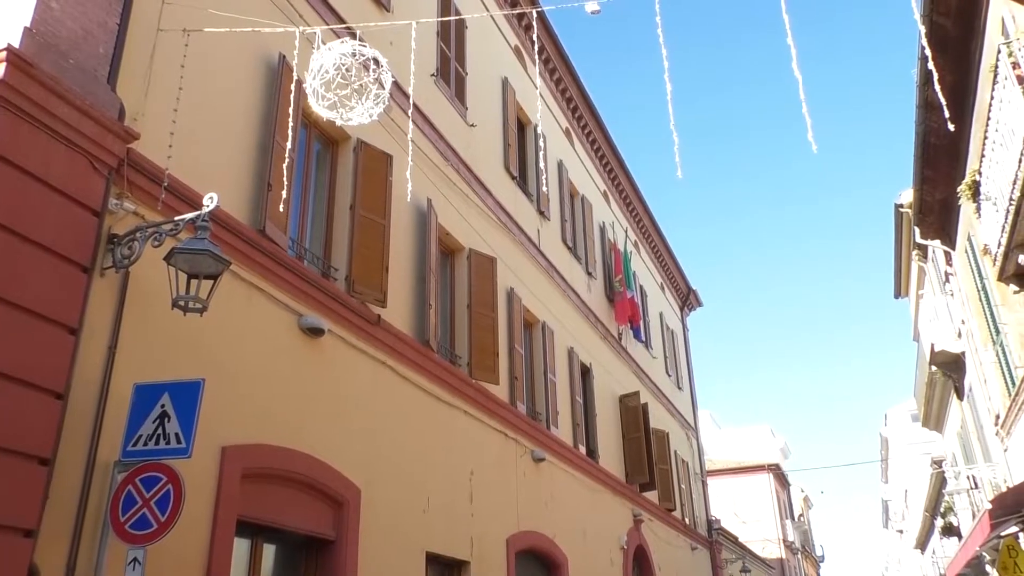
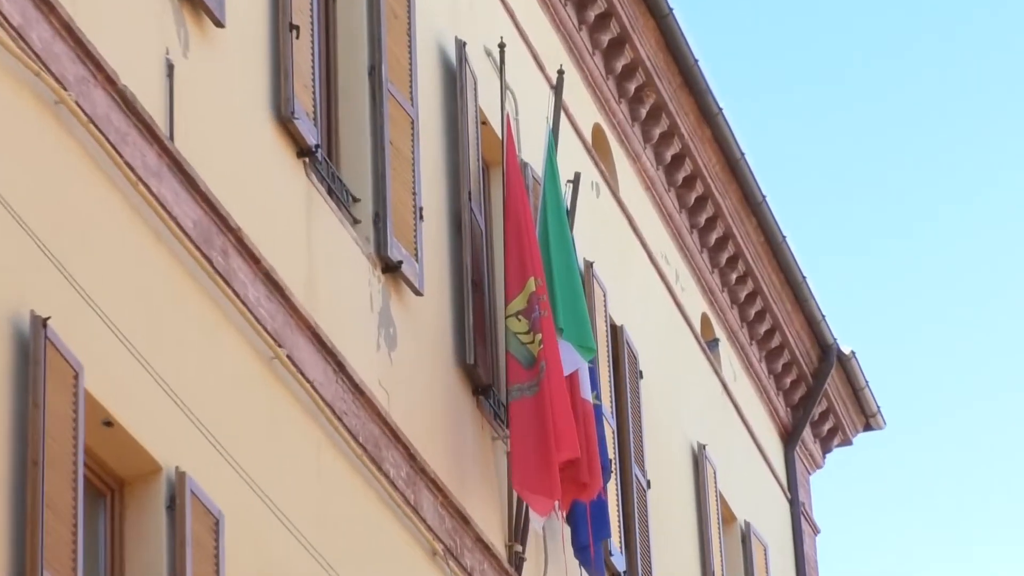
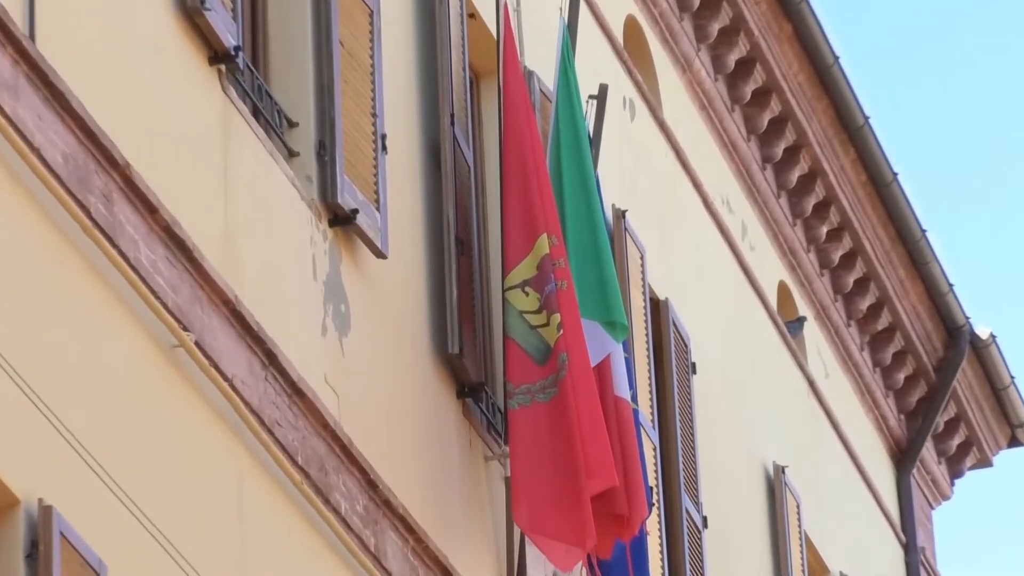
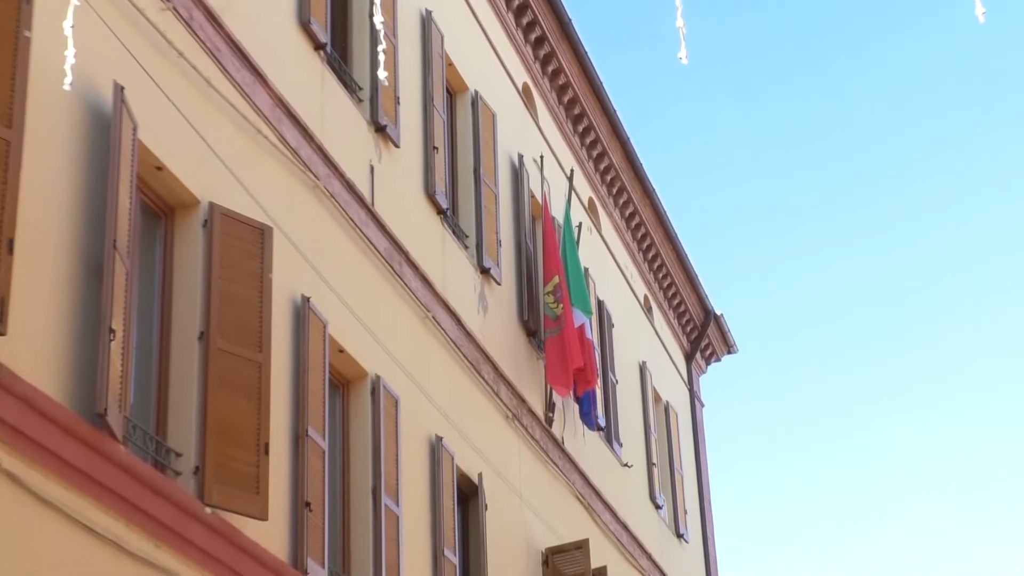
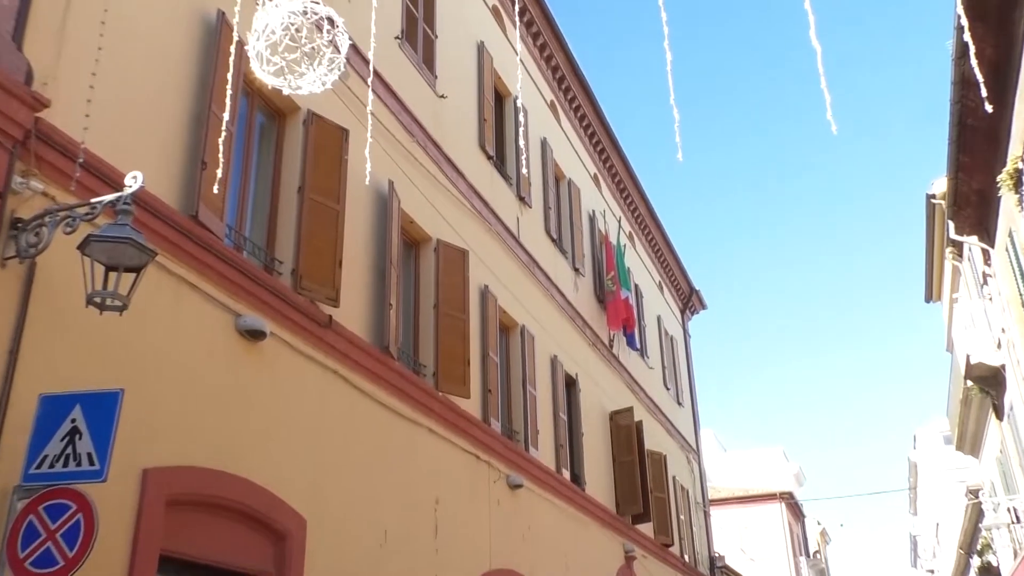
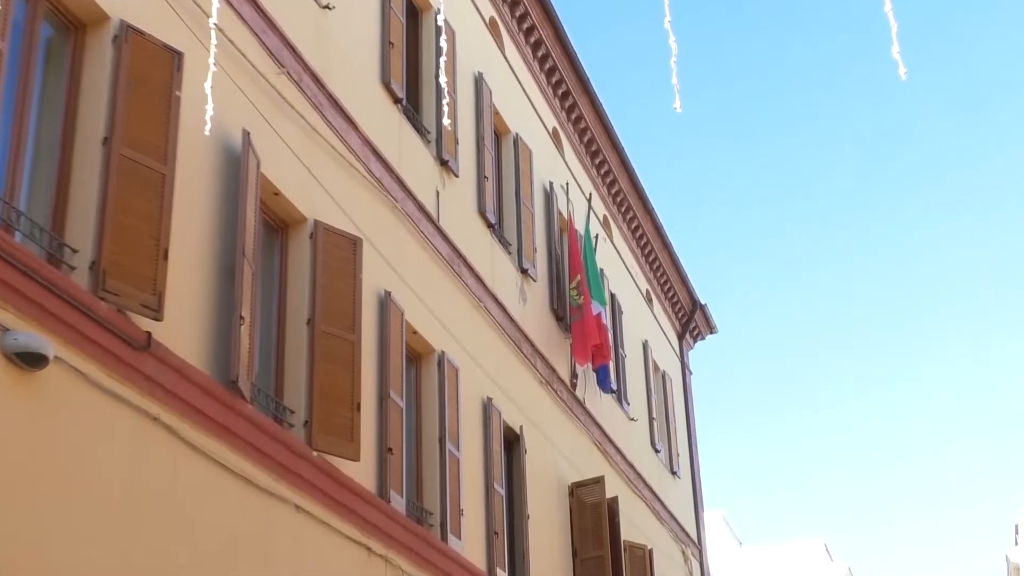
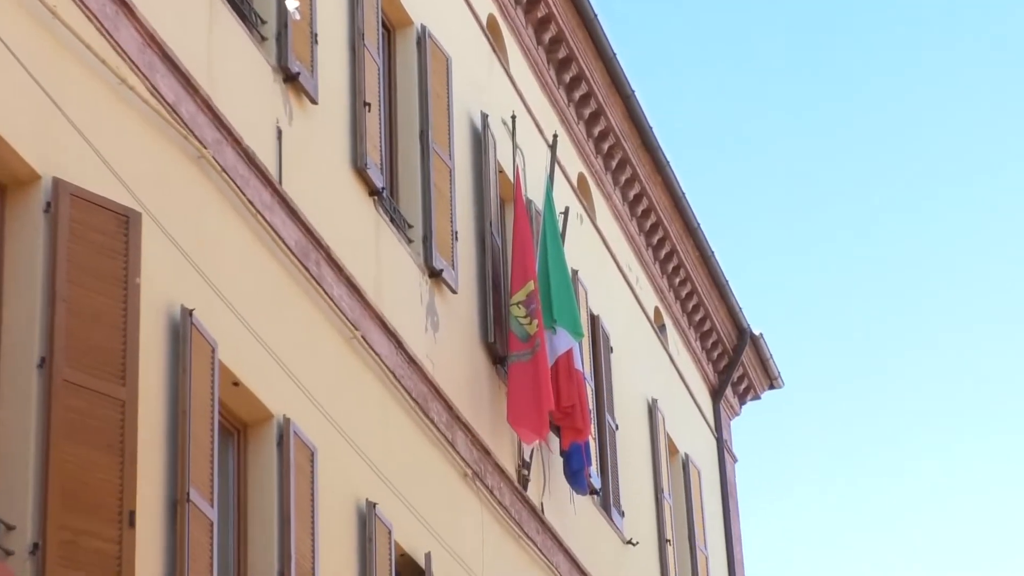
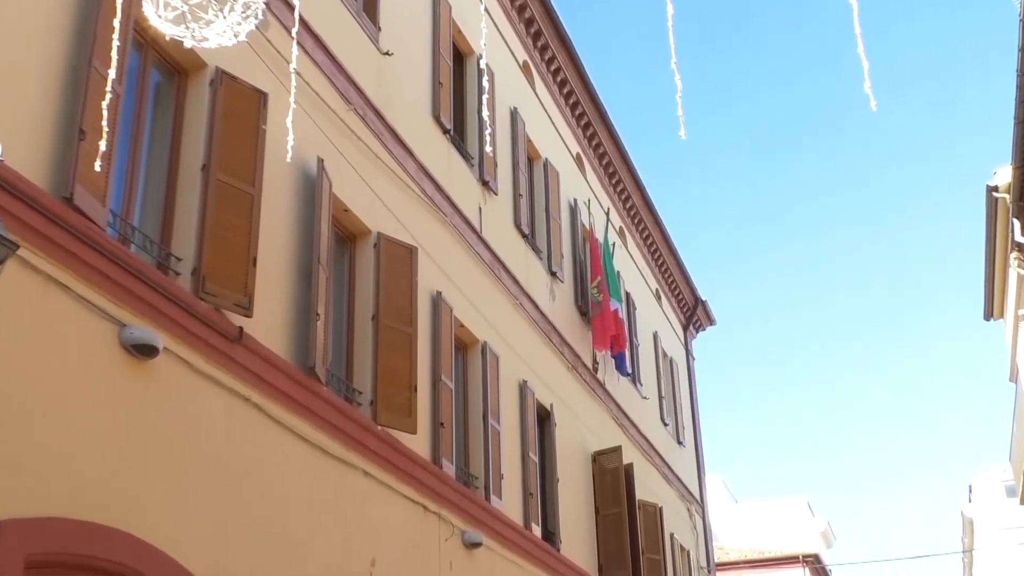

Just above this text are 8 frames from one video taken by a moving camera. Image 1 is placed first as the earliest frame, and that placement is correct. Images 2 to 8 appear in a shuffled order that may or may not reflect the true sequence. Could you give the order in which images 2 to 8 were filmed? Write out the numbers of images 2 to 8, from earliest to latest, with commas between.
5, 8, 6, 4, 7, 2, 3
